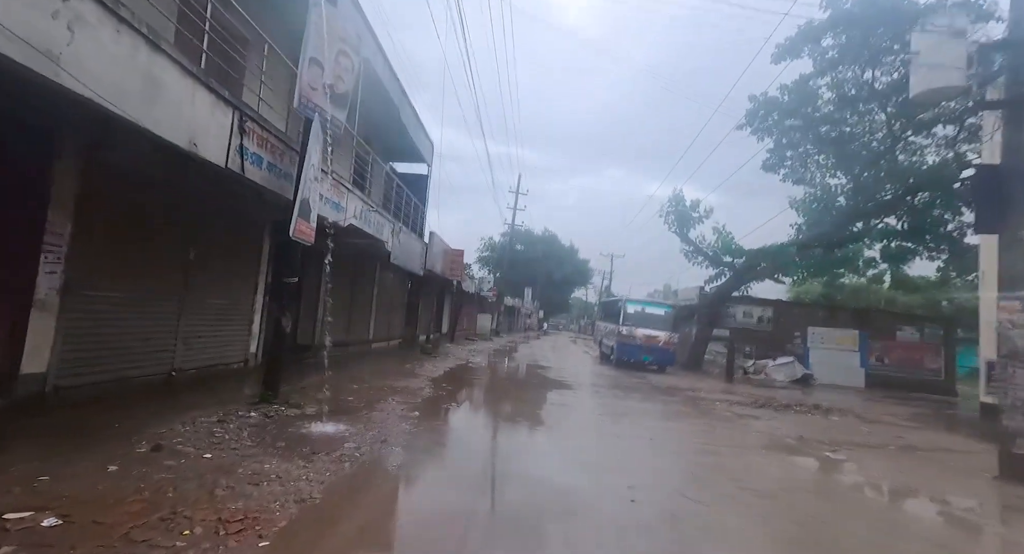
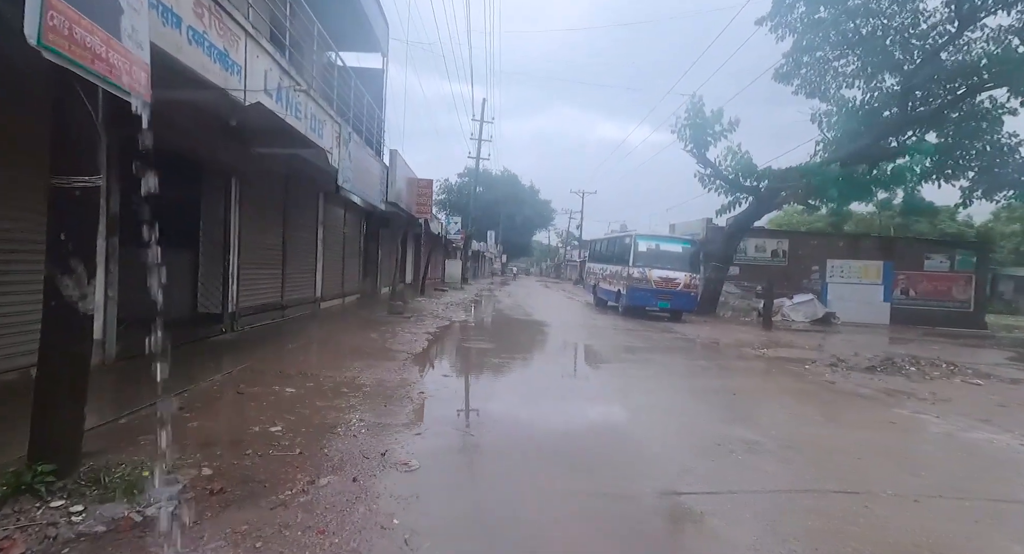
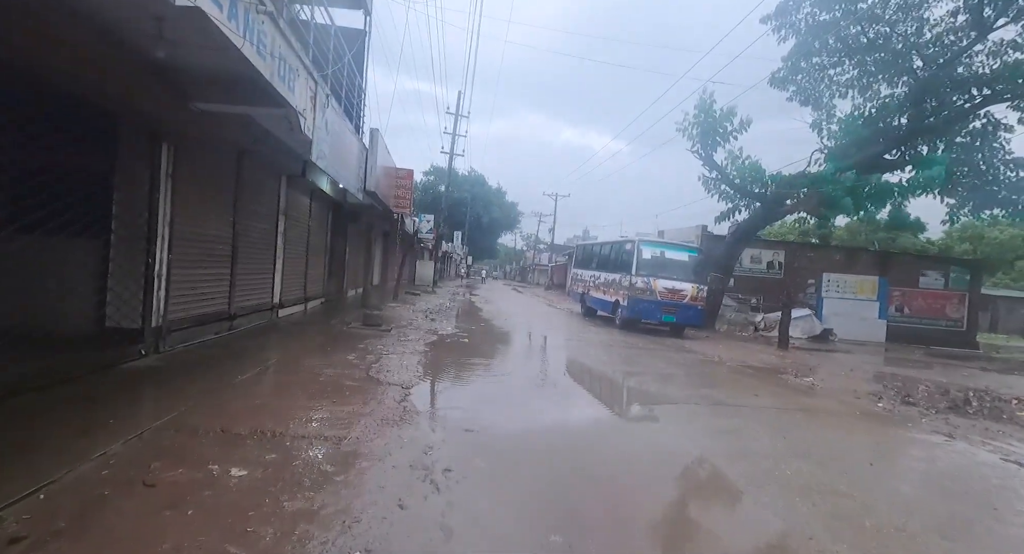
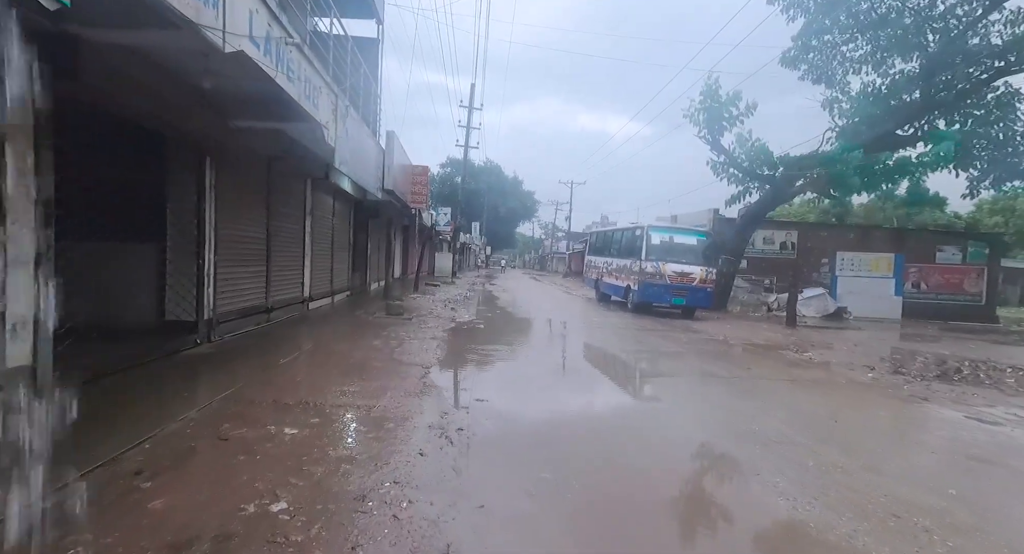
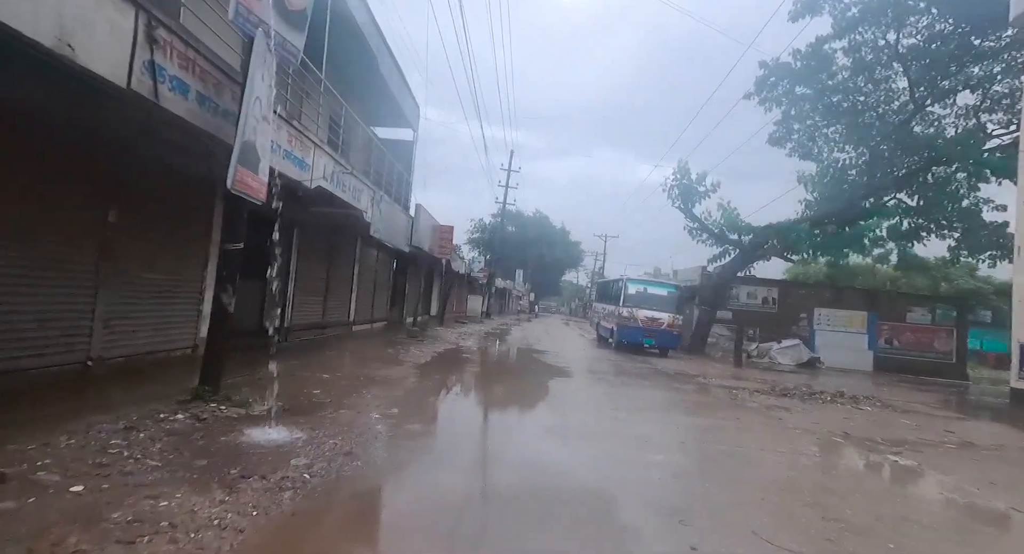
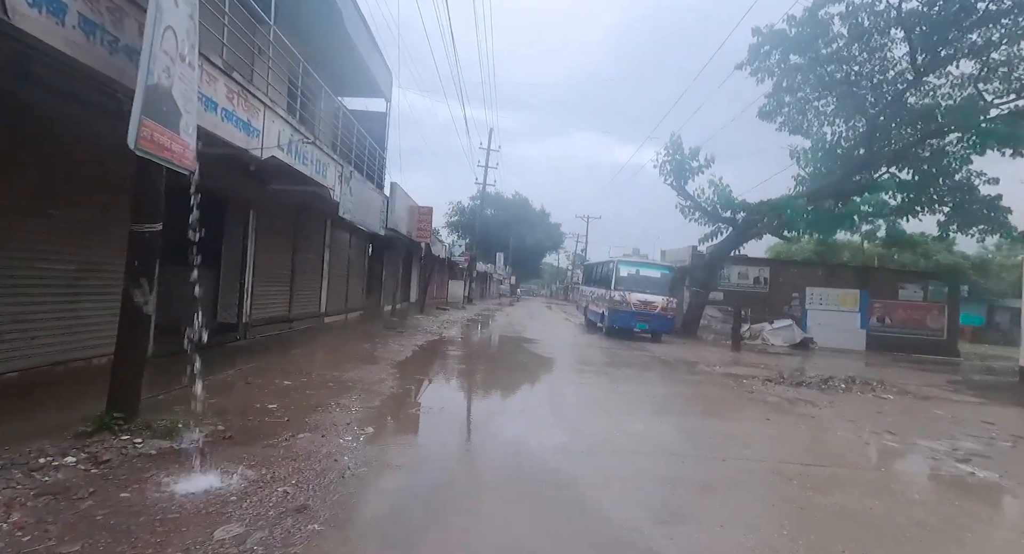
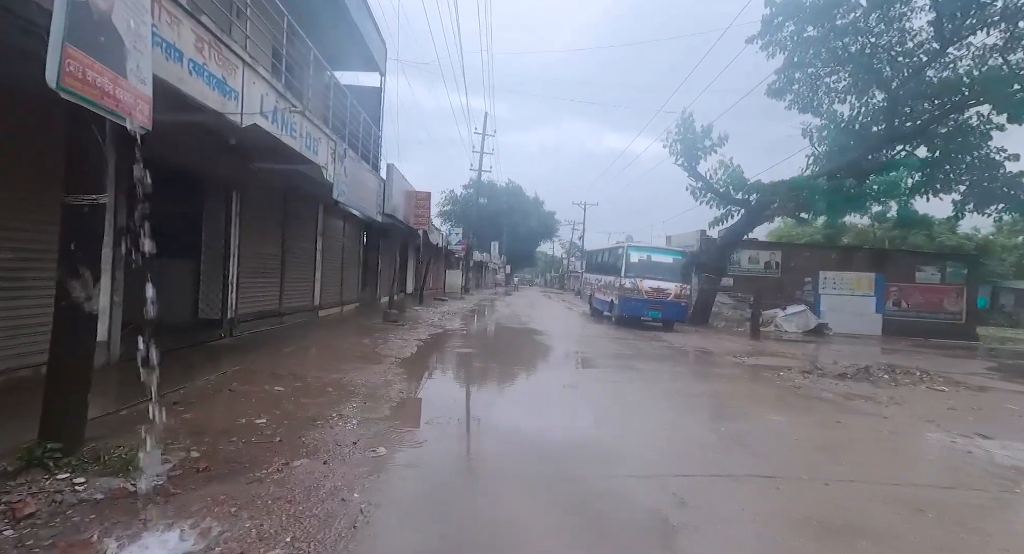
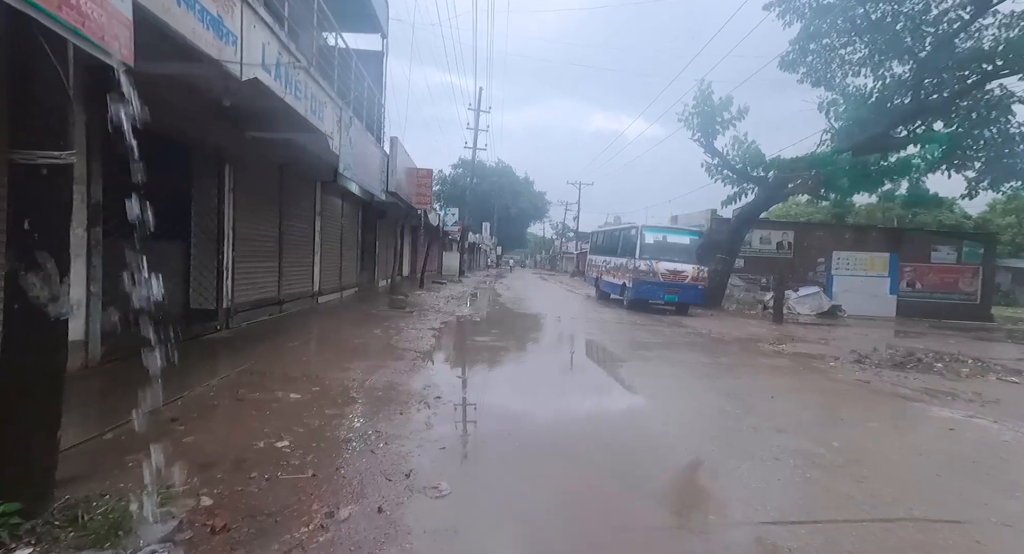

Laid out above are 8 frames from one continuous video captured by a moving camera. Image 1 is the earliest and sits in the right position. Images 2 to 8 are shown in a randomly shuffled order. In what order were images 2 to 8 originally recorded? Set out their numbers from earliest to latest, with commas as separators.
5, 6, 7, 2, 8, 4, 3
